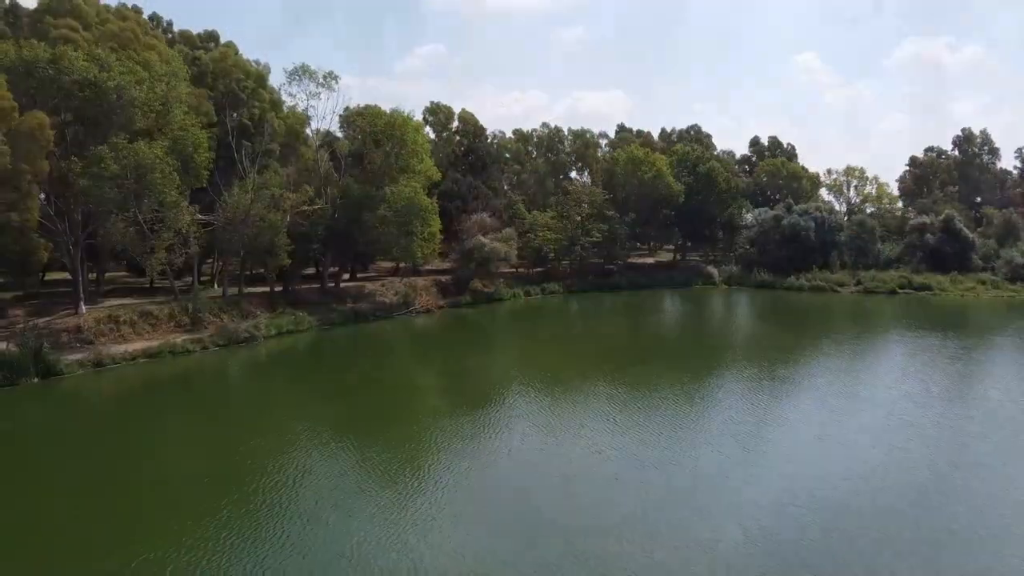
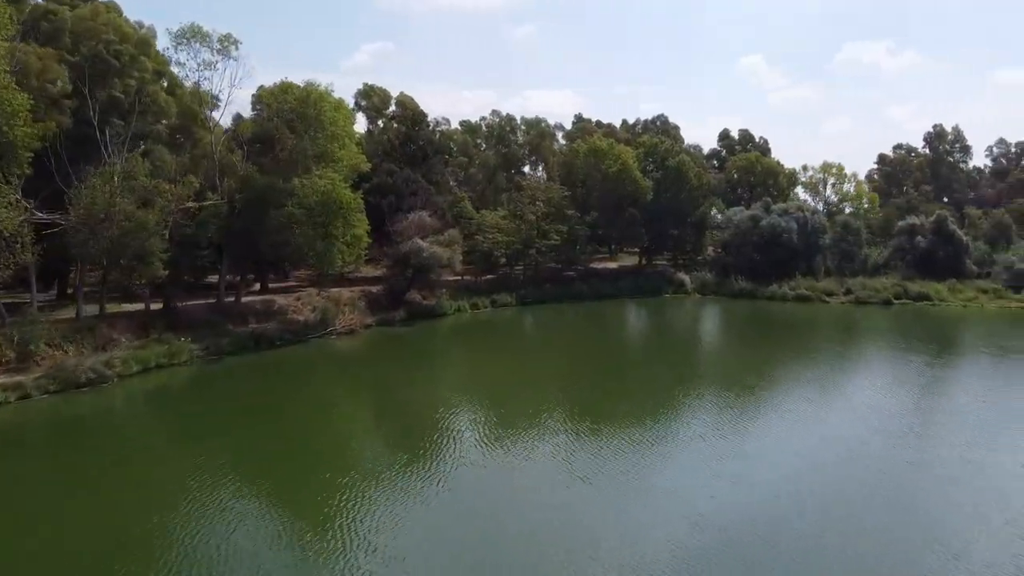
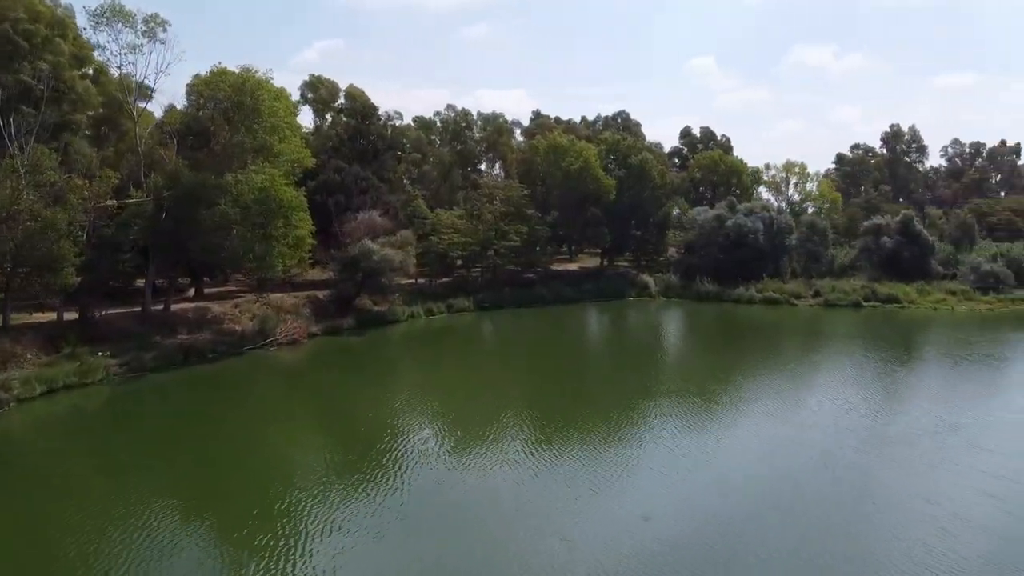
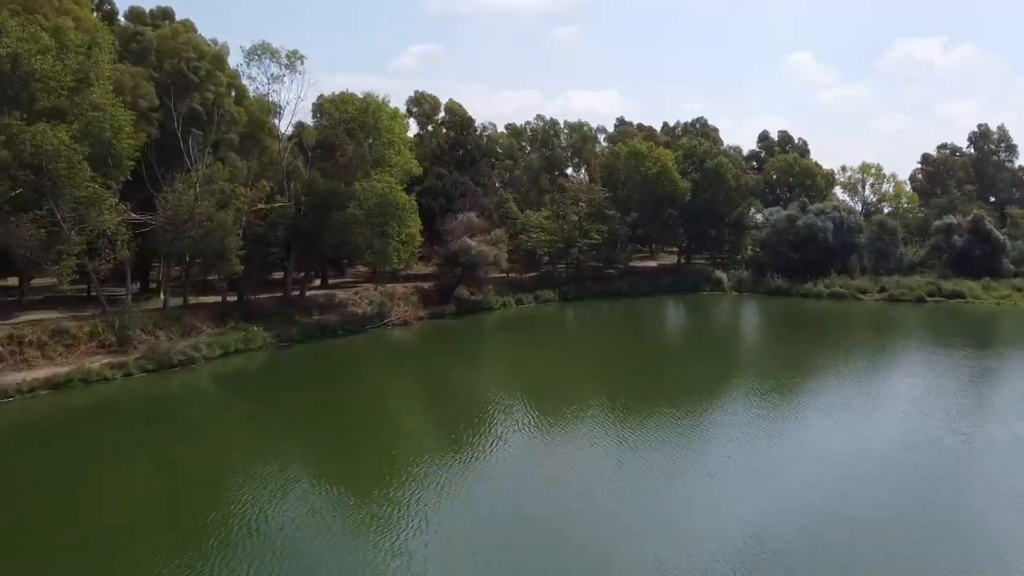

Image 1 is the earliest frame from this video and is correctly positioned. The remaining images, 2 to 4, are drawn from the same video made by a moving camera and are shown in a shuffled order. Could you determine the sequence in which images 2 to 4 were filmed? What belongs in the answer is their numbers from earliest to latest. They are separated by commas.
4, 2, 3
